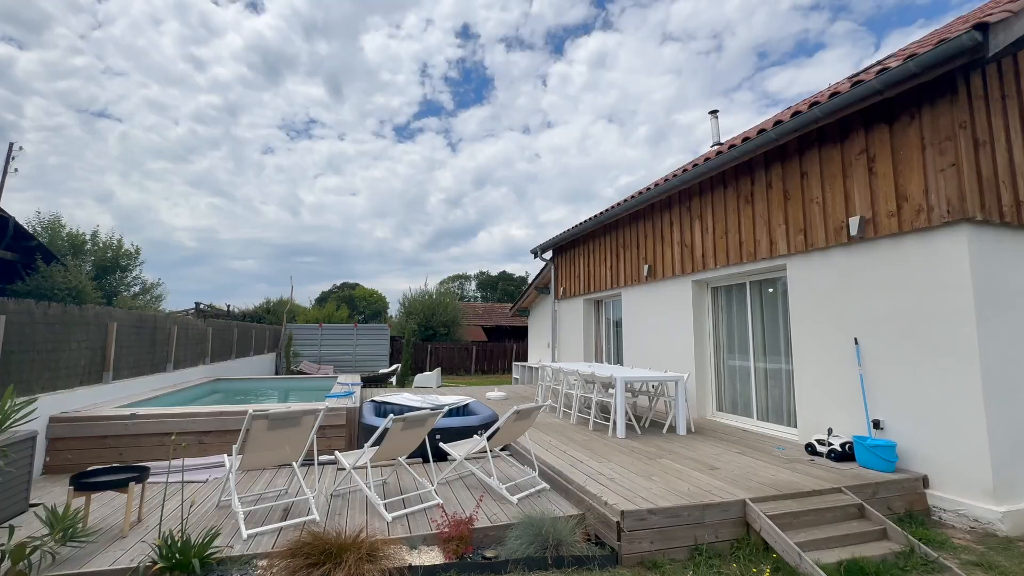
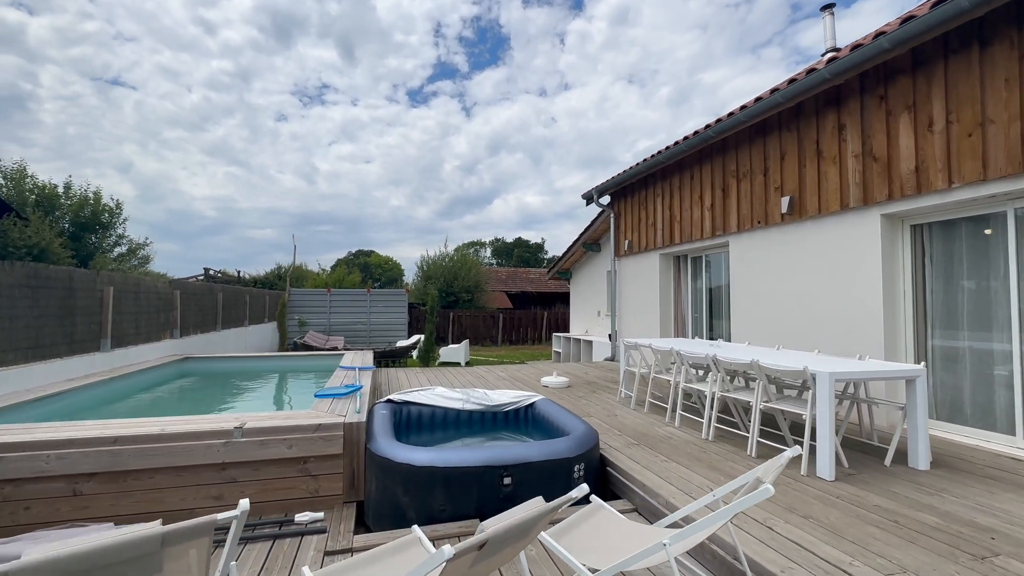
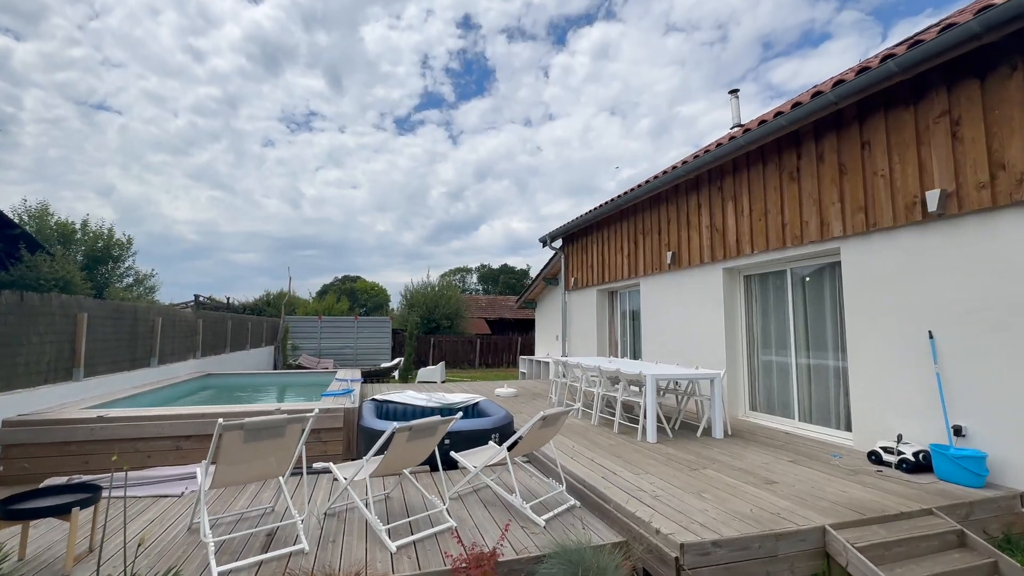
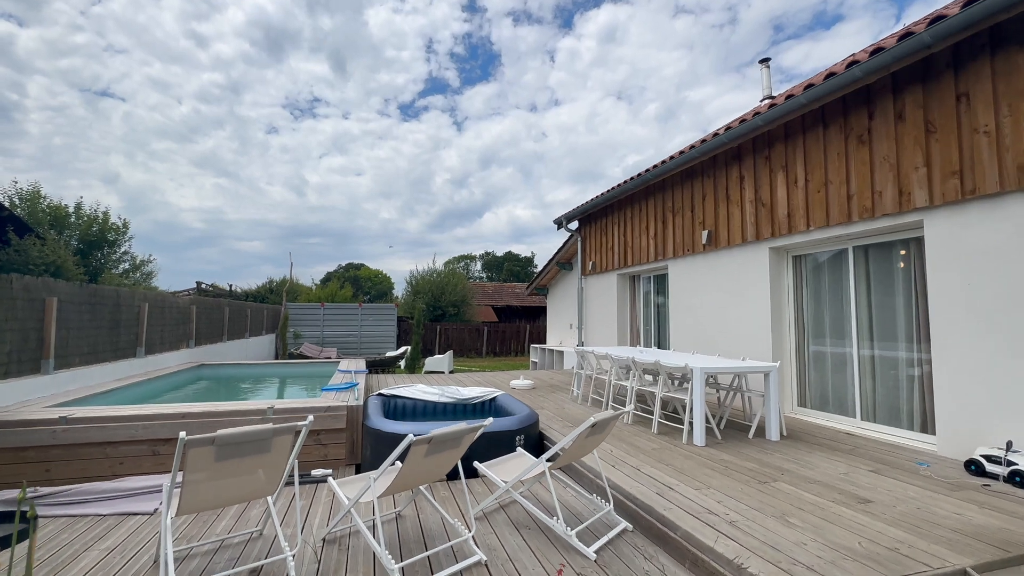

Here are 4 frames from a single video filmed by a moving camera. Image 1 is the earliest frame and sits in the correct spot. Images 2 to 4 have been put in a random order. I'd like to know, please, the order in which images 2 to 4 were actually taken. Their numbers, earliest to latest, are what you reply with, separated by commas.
3, 4, 2
